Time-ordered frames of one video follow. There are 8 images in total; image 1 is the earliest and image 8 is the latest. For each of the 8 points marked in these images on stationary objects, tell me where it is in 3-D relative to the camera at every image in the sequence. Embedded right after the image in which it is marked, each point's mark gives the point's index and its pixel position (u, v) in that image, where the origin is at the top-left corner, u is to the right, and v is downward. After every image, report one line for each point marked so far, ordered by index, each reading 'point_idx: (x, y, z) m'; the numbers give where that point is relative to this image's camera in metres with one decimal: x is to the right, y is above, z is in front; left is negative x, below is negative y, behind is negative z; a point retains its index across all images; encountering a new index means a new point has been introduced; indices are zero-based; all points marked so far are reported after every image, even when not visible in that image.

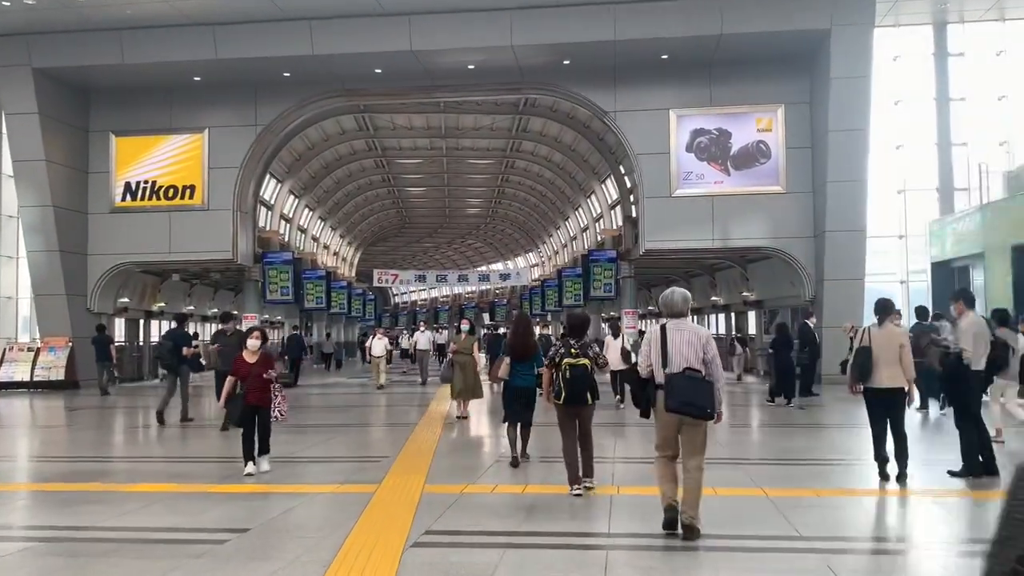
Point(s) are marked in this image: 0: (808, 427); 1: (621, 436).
0: (+4.3, -2.0, +12.6) m
1: (+1.5, -2.0, +11.8) m
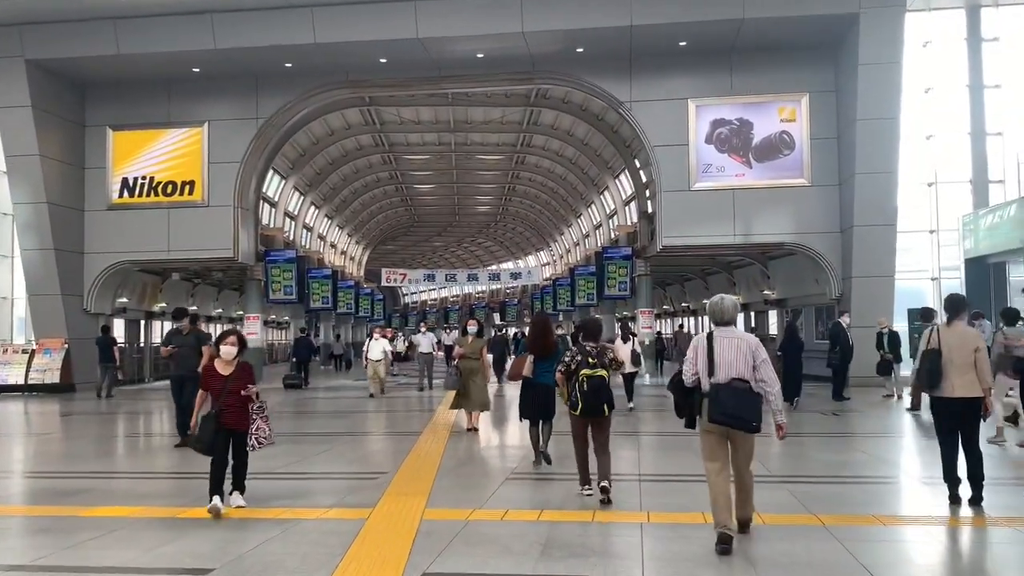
0: (+4.5, -2.0, +11.6) m
1: (+1.6, -2.0, +10.9) m
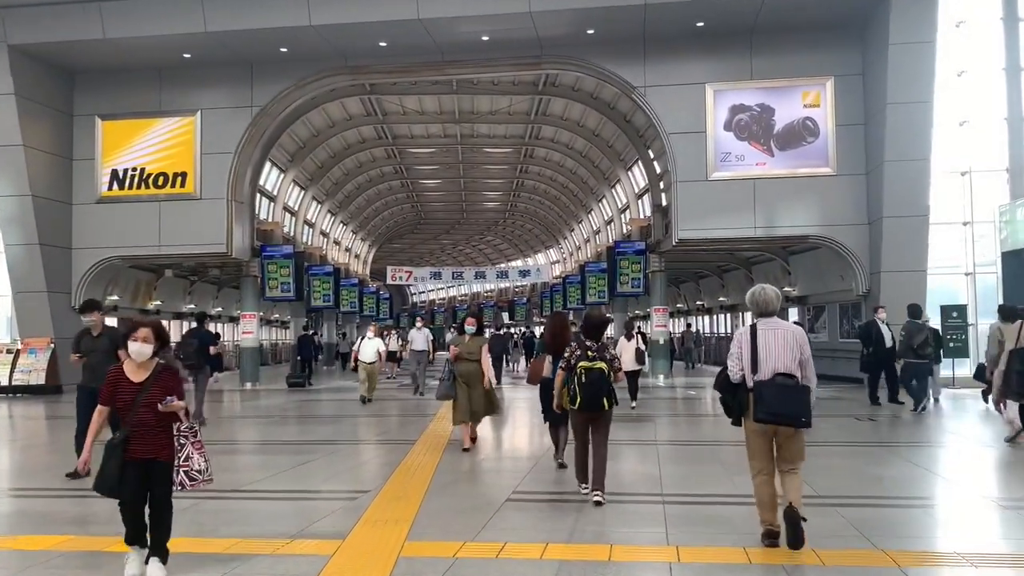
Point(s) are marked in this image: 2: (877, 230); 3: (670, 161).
0: (+4.5, -1.9, +10.5) m
1: (+1.7, -1.9, +9.7) m
2: (+7.7, +1.2, +18.3) m
3: (+3.6, +2.9, +19.6) m
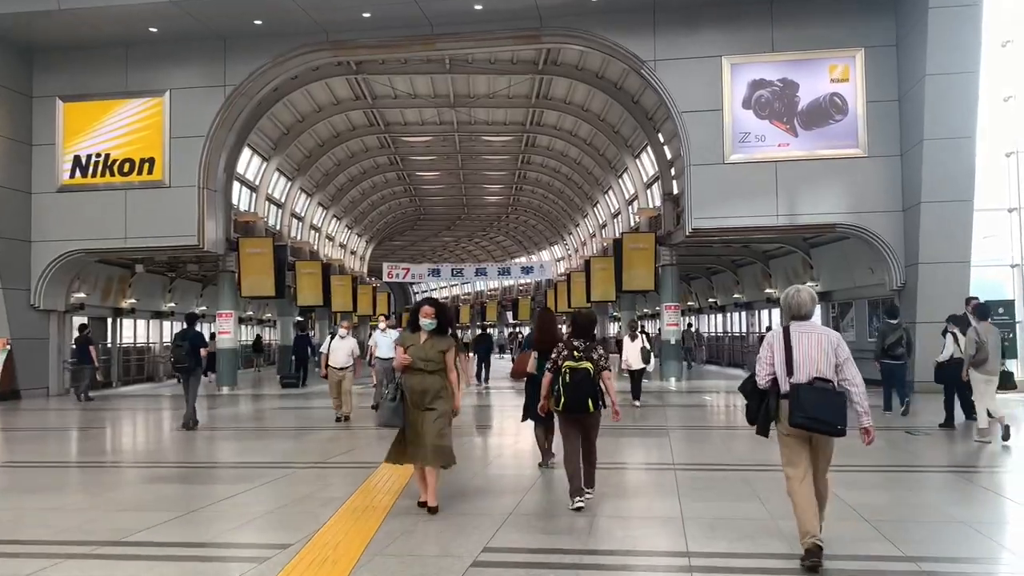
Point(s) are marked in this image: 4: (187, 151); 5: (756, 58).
0: (+4.4, -1.8, +8.7) m
1: (+1.5, -1.8, +7.9) m
2: (+7.6, +1.3, +16.5) m
3: (+3.5, +3.0, +17.8) m
4: (-7.2, +3.0, +19.3) m
5: (+5.0, +4.7, +17.7) m
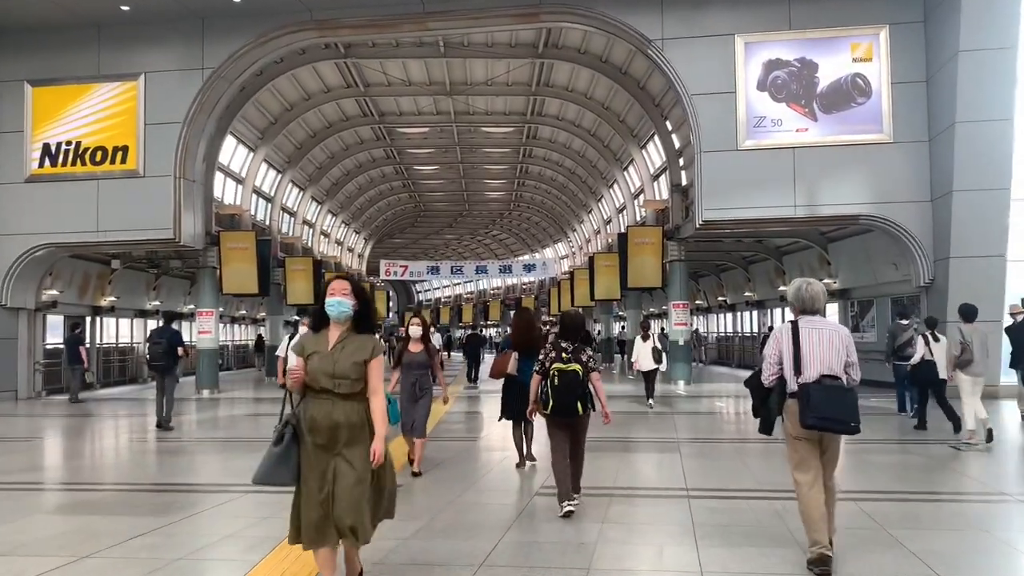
0: (+4.3, -1.7, +7.4) m
1: (+1.4, -1.7, +6.7) m
2: (+7.6, +1.4, +15.2) m
3: (+3.5, +3.1, +16.5) m
4: (-7.3, +3.1, +18.1) m
5: (+4.9, +4.8, +16.4) m
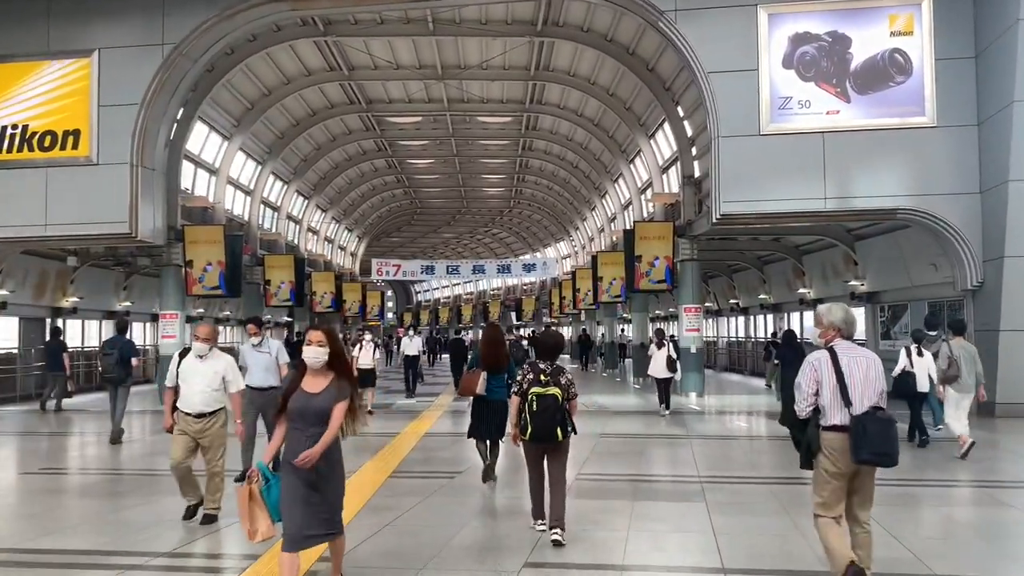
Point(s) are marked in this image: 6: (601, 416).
0: (+4.1, -1.7, +5.5) m
1: (+1.2, -1.7, +4.8) m
2: (+7.4, +1.4, +13.3) m
3: (+3.3, +3.0, +14.7) m
4: (-7.4, +3.1, +16.3) m
5: (+4.8, +4.7, +14.6) m
6: (+1.5, -2.2, +14.7) m
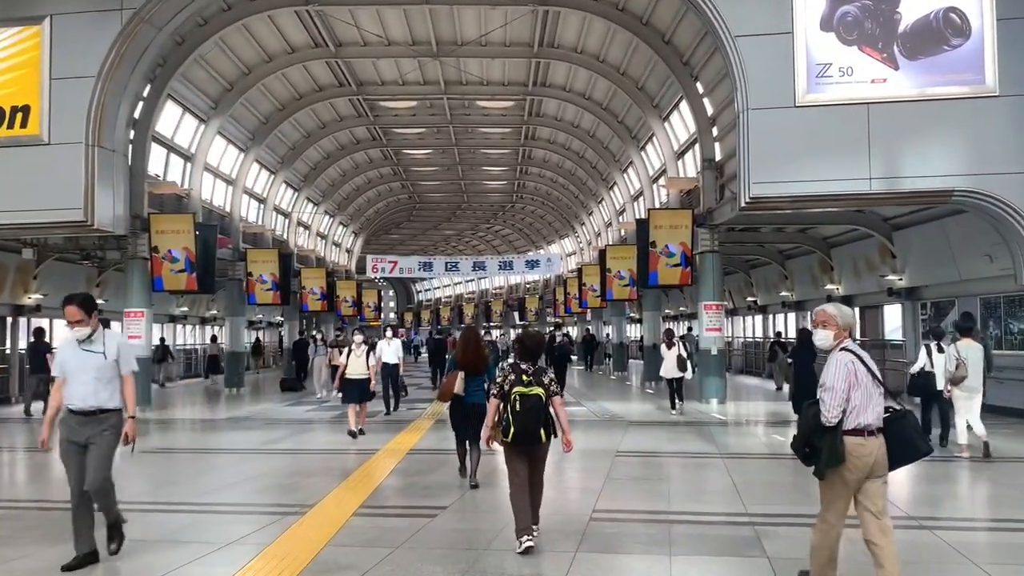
0: (+4.1, -1.6, +3.7) m
1: (+1.2, -1.6, +3.1) m
2: (+7.5, +1.5, +11.5) m
3: (+3.4, +3.1, +12.9) m
4: (-7.4, +3.2, +14.5) m
5: (+4.8, +4.8, +12.8) m
6: (+1.5, -2.1, +12.9) m
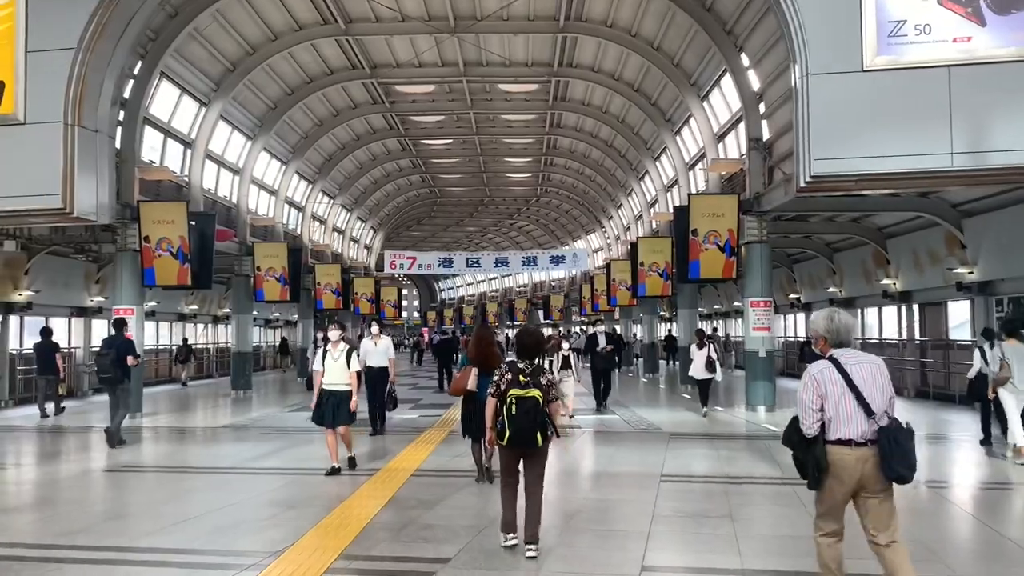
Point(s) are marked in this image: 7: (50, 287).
0: (+4.1, -1.6, +2.1) m
1: (+1.2, -1.5, +1.5) m
2: (+7.7, +1.5, +9.7) m
3: (+3.7, +3.2, +11.2) m
4: (-7.0, +3.3, +13.2) m
5: (+5.1, +4.9, +11.1) m
6: (+1.8, -2.0, +11.3) m
7: (-10.3, 0.0, +19.4) m
